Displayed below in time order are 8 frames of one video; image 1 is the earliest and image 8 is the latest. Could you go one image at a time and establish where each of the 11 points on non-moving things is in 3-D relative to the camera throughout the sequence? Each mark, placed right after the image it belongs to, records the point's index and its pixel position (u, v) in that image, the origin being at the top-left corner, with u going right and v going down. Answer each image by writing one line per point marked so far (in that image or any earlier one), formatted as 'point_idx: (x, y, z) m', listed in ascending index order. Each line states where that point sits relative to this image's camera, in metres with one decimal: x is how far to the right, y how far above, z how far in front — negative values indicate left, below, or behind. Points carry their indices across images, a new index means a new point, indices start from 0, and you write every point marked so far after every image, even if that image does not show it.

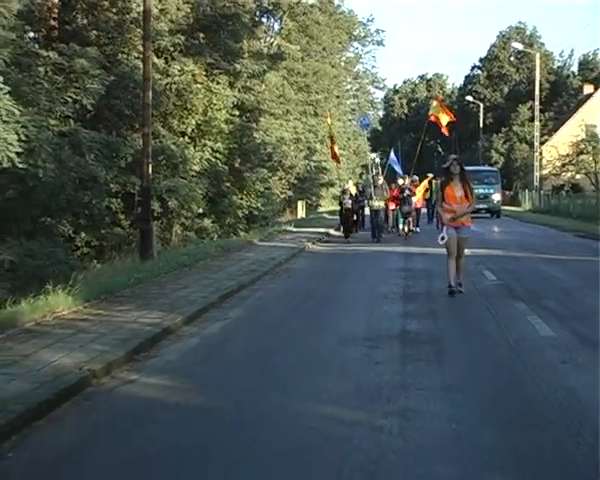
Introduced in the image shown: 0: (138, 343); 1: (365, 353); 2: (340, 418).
0: (-1.7, -1.1, +10.1) m
1: (+0.6, -1.1, +9.7) m
2: (+0.2, -1.3, +7.1) m
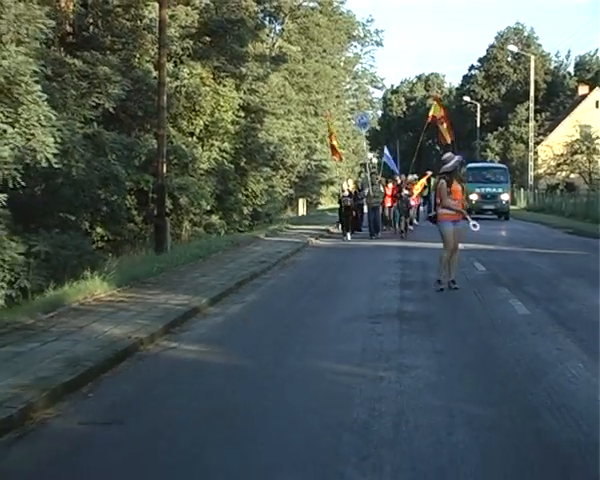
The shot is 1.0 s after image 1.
0: (-1.5, -1.0, +11.8) m
1: (+0.8, -1.0, +11.3) m
2: (+0.4, -1.2, +8.8) m
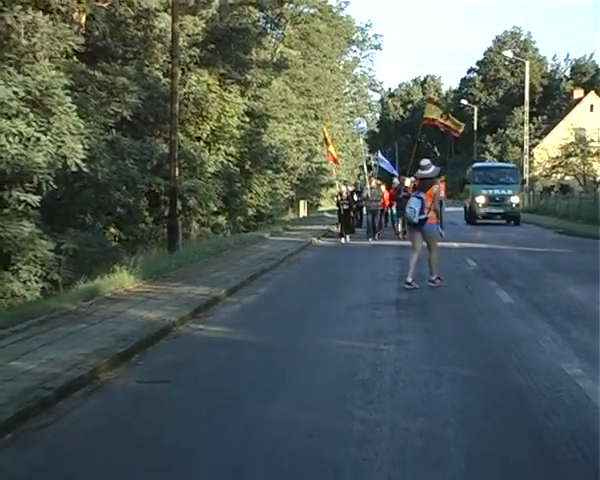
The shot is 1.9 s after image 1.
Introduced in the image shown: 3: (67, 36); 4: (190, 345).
0: (-1.4, -0.9, +13.4) m
1: (+0.9, -1.0, +12.9) m
2: (+0.5, -1.1, +10.4) m
3: (-4.5, +3.9, +18.7) m
4: (-1.2, -1.1, +10.8) m
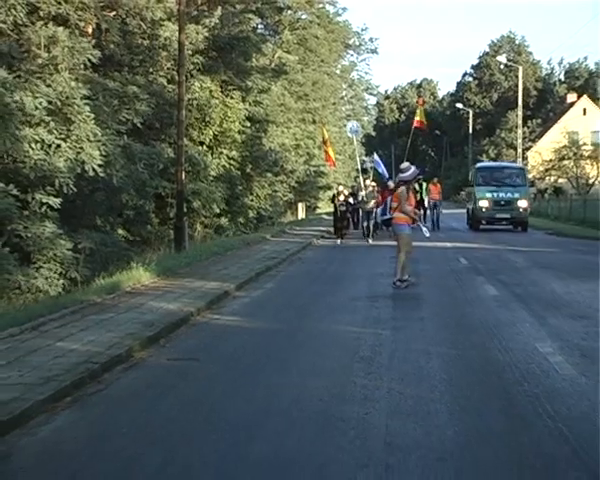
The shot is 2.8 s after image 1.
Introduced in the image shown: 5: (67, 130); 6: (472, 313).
0: (-1.3, -0.9, +14.6) m
1: (+1.0, -0.9, +14.2) m
2: (+0.6, -1.1, +11.7) m
3: (-4.4, +3.9, +20.0) m
4: (-1.1, -1.1, +12.1) m
5: (-4.5, +2.1, +18.7) m
6: (+2.3, -1.0, +13.0) m
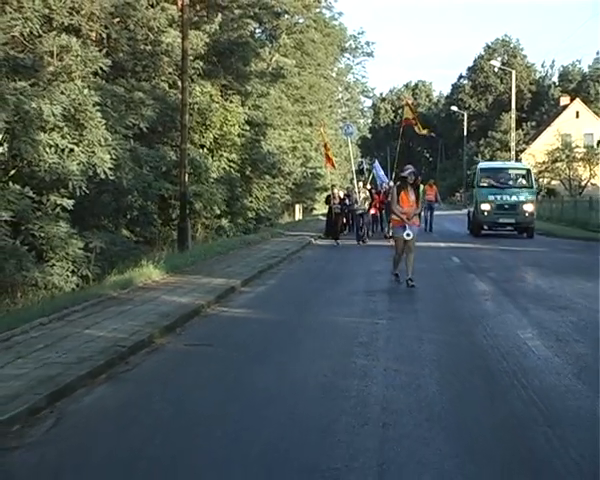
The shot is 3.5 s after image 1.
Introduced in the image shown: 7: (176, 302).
0: (-1.3, -0.9, +15.7) m
1: (+1.0, -0.9, +15.3) m
2: (+0.7, -1.1, +12.7) m
3: (-4.4, +3.9, +21.0) m
4: (-1.1, -1.1, +13.2) m
5: (-4.5, +2.2, +19.7) m
6: (+2.3, -0.9, +14.1) m
7: (-1.8, -0.9, +14.2) m
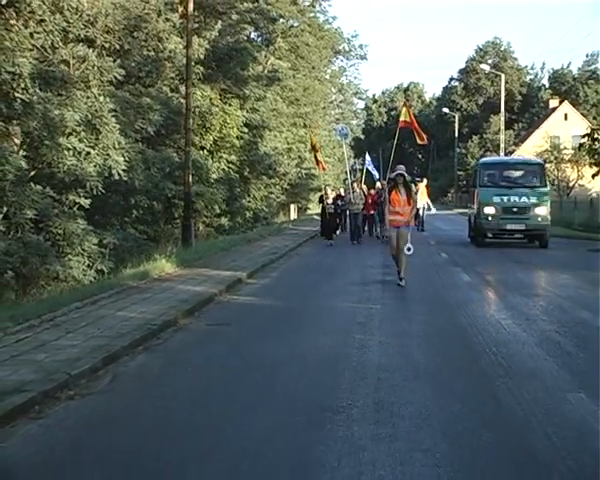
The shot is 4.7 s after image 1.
0: (-1.3, -0.8, +17.3) m
1: (+1.1, -0.8, +16.9) m
2: (+0.7, -1.0, +14.4) m
3: (-4.4, +4.0, +22.6) m
4: (-1.0, -1.0, +14.8) m
5: (-4.5, +2.2, +21.4) m
6: (+2.4, -0.9, +15.7) m
7: (-1.8, -0.8, +15.8) m
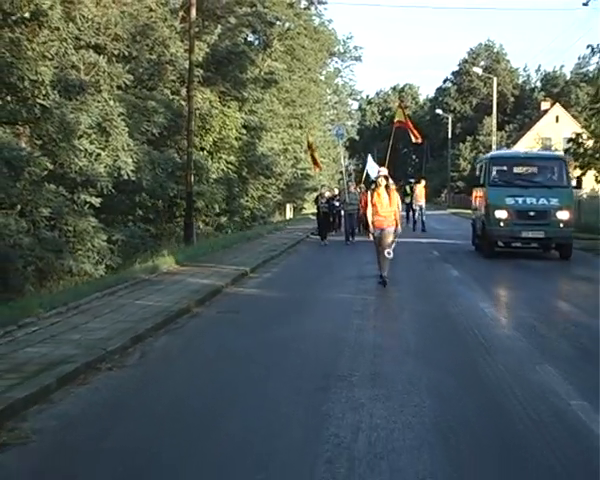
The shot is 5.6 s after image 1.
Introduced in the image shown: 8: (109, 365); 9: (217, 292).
0: (-1.3, -0.7, +18.6) m
1: (+1.1, -0.8, +18.2) m
2: (+0.7, -0.9, +15.6) m
3: (-4.4, +4.1, +23.8) m
4: (-1.0, -0.9, +16.0) m
5: (-4.5, +2.3, +22.6) m
6: (+2.4, -0.8, +17.0) m
7: (-1.8, -0.8, +17.1) m
8: (-1.8, -1.2, +9.3) m
9: (-1.4, -0.9, +16.2) m
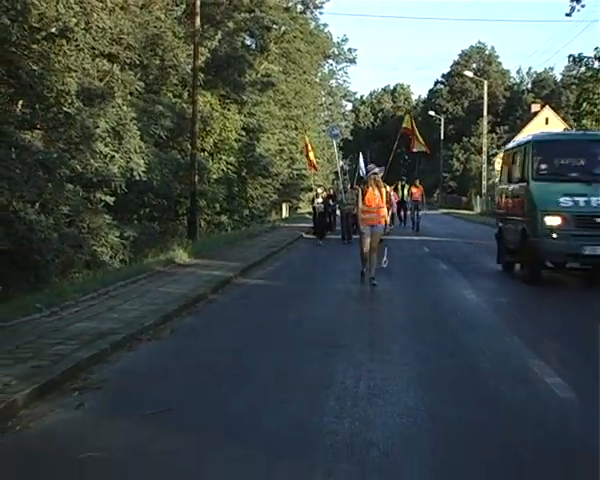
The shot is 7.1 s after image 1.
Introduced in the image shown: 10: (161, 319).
0: (-1.2, -0.6, +20.3) m
1: (+1.1, -0.7, +19.9) m
2: (+0.8, -0.8, +17.3) m
3: (-4.4, +4.2, +25.5) m
4: (-1.0, -0.8, +17.8) m
5: (-4.5, +2.4, +24.2) m
6: (+2.4, -0.7, +18.7) m
7: (-1.7, -0.7, +18.8) m
8: (-1.7, -1.1, +11.0) m
9: (-1.4, -0.8, +17.9) m
10: (-1.8, -1.0, +12.2) m
